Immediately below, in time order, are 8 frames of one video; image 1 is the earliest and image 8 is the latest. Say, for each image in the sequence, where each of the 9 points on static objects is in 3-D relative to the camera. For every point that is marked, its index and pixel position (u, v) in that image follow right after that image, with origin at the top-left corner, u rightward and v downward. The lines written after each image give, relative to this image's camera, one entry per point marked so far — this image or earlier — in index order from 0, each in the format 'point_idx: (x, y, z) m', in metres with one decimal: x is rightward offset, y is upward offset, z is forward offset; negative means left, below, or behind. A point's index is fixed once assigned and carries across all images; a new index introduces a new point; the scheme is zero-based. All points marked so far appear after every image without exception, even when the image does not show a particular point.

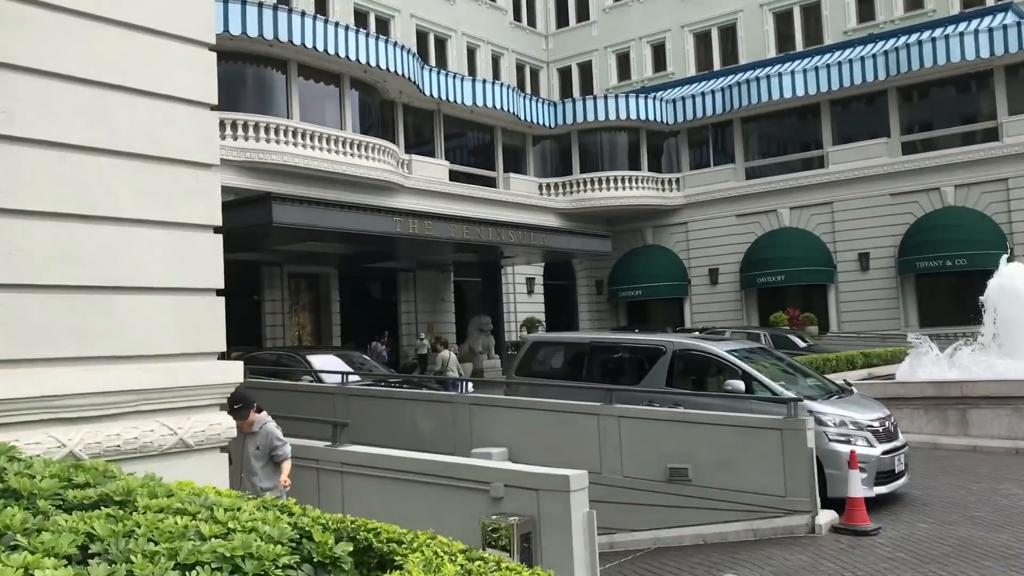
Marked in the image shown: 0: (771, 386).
0: (+2.1, -0.8, +8.2) m
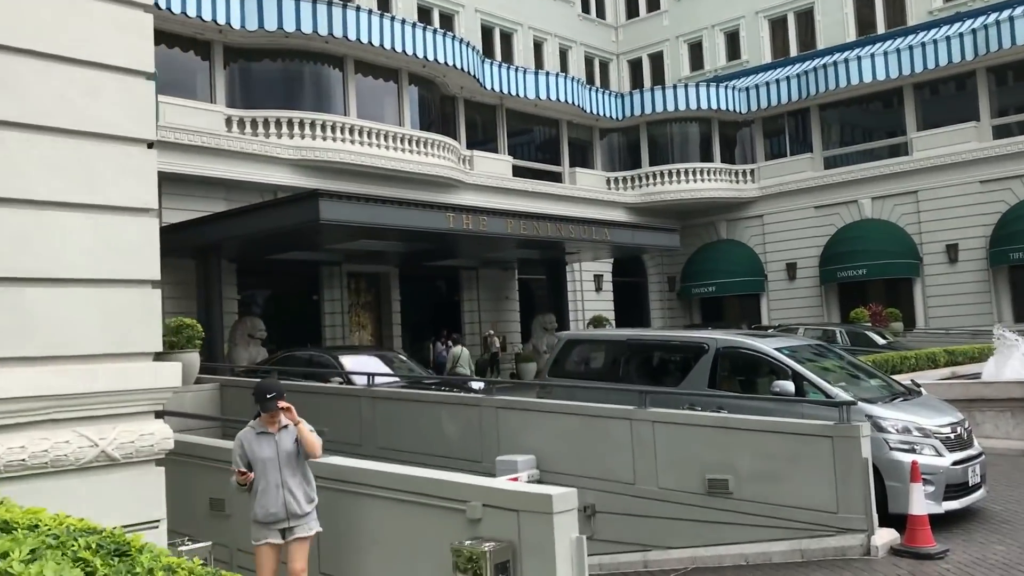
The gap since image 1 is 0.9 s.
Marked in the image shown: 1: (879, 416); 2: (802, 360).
0: (+2.3, -0.7, +7.3) m
1: (+2.6, -0.9, +6.9) m
2: (+2.4, -0.6, +7.9) m
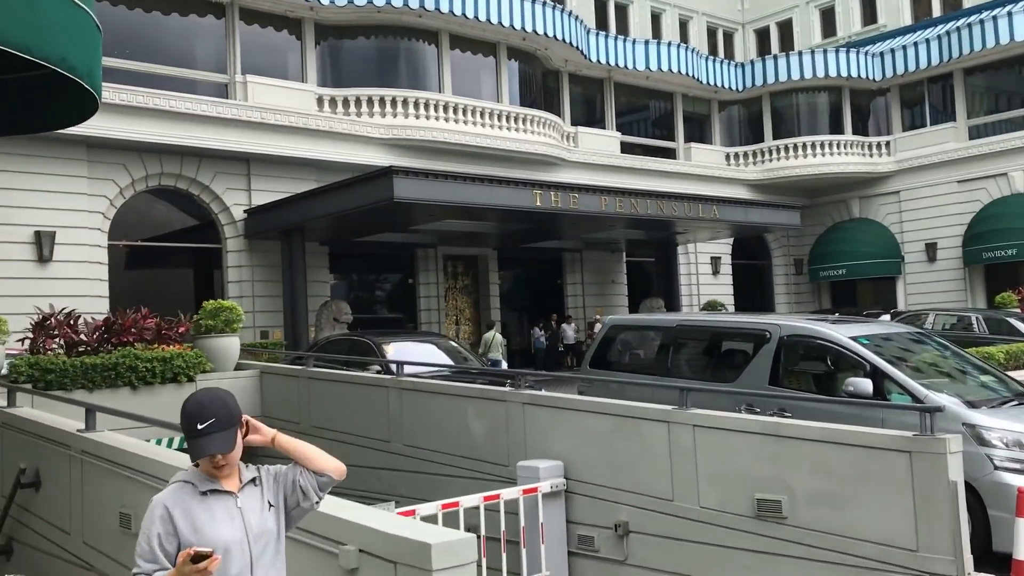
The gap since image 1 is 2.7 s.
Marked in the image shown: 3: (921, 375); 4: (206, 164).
0: (+2.4, -0.6, +5.8) m
1: (+2.6, -0.8, +5.4) m
2: (+2.5, -0.4, +6.3) m
3: (+2.6, -0.5, +6.1) m
4: (-5.6, +2.3, +18.3) m
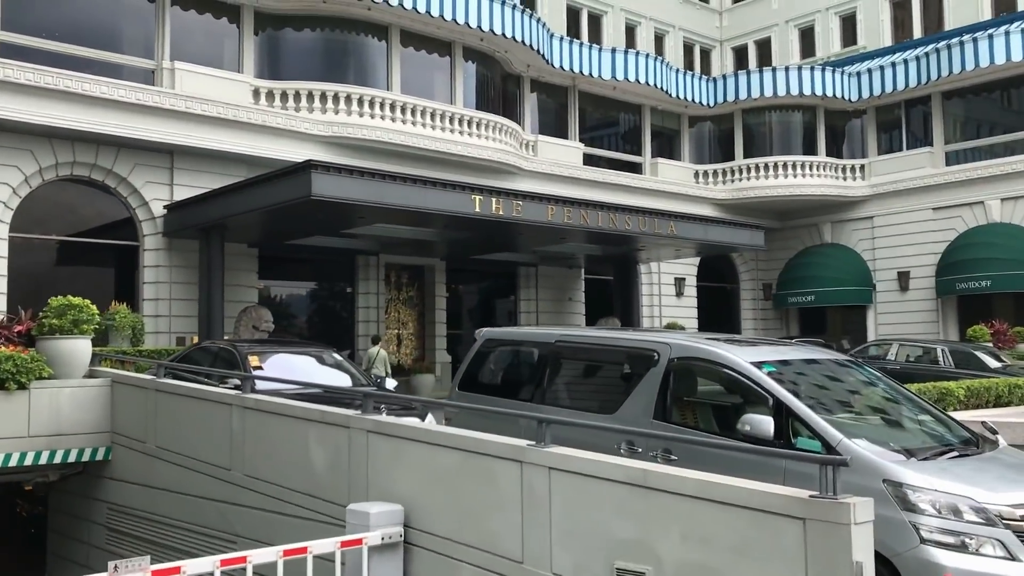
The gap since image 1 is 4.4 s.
0: (+1.4, -0.7, +4.5) m
1: (+1.7, -0.8, +4.1) m
2: (+1.6, -0.5, +5.1) m
3: (+1.6, -0.6, +4.9) m
4: (-6.6, +2.3, +16.9) m
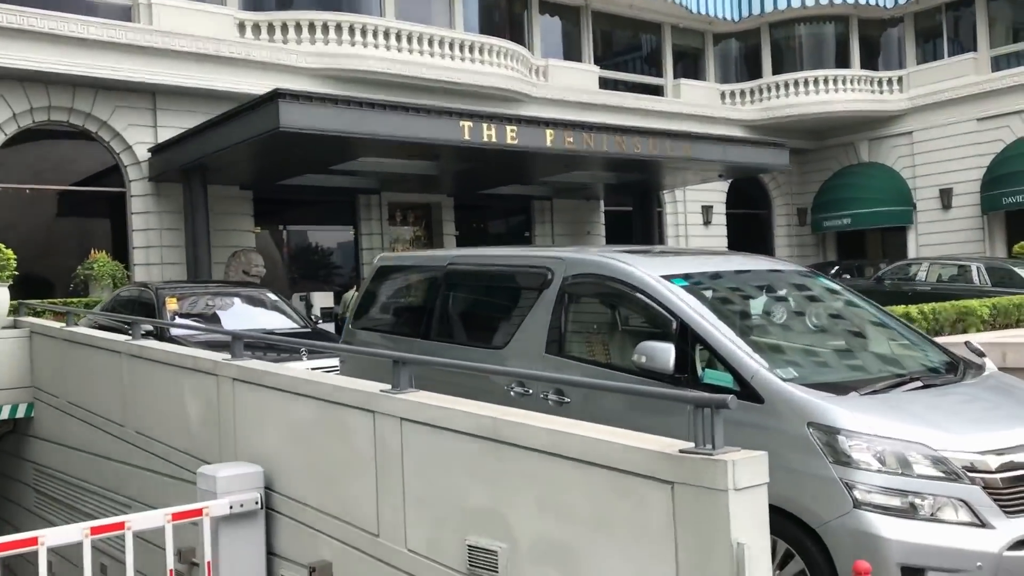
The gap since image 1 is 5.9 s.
0: (+0.8, -0.3, +3.5) m
1: (+1.1, -0.5, +3.1) m
2: (+1.0, -0.1, +4.0) m
3: (+1.0, -0.2, +3.8) m
4: (-6.7, +3.2, +16.1) m
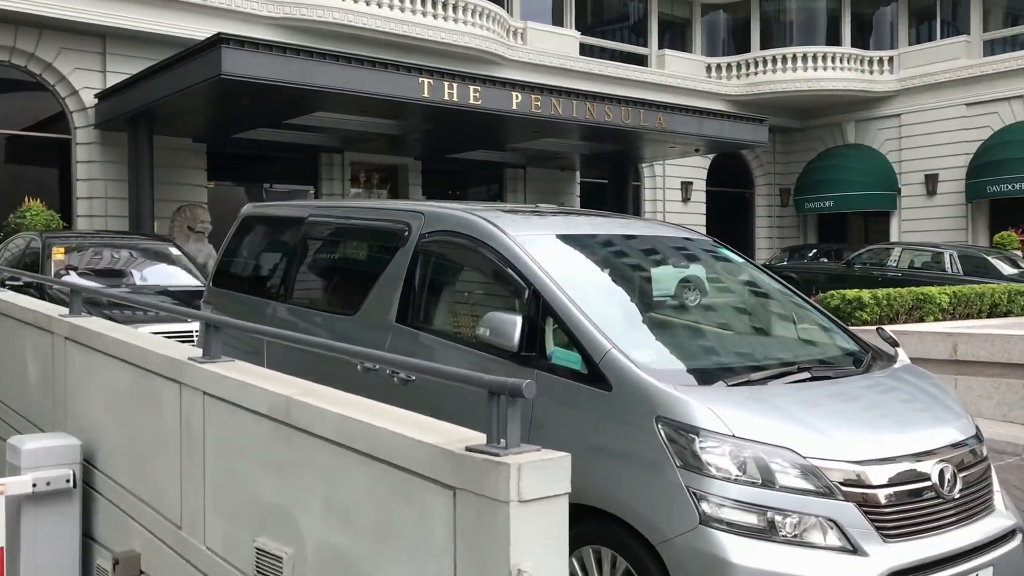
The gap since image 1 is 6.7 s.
0: (+0.2, -0.2, +2.9) m
1: (+0.5, -0.4, +2.5) m
2: (+0.4, +0.1, +3.4) m
3: (+0.5, -0.1, +3.2) m
4: (-7.3, +4.0, +15.3) m
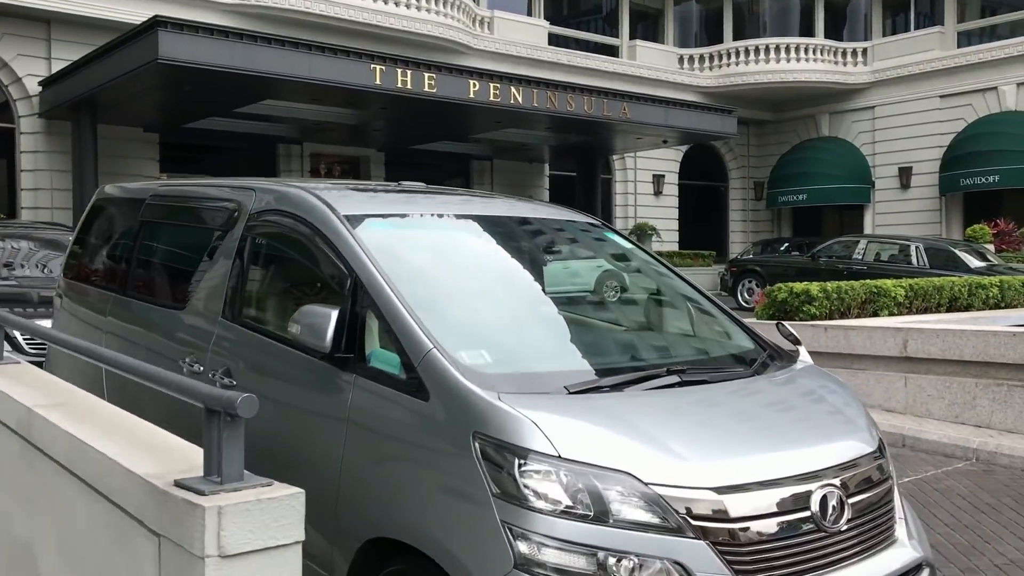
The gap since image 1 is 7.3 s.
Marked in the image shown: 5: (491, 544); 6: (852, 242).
0: (-0.2, -0.1, +2.4) m
1: (0.0, -0.3, +2.0) m
2: (-0.1, +0.1, +2.9) m
3: (0.0, -0.1, +2.7) m
4: (-7.9, +4.0, +14.7) m
5: (0.0, -0.5, +2.0) m
6: (+4.9, +0.7, +14.1) m
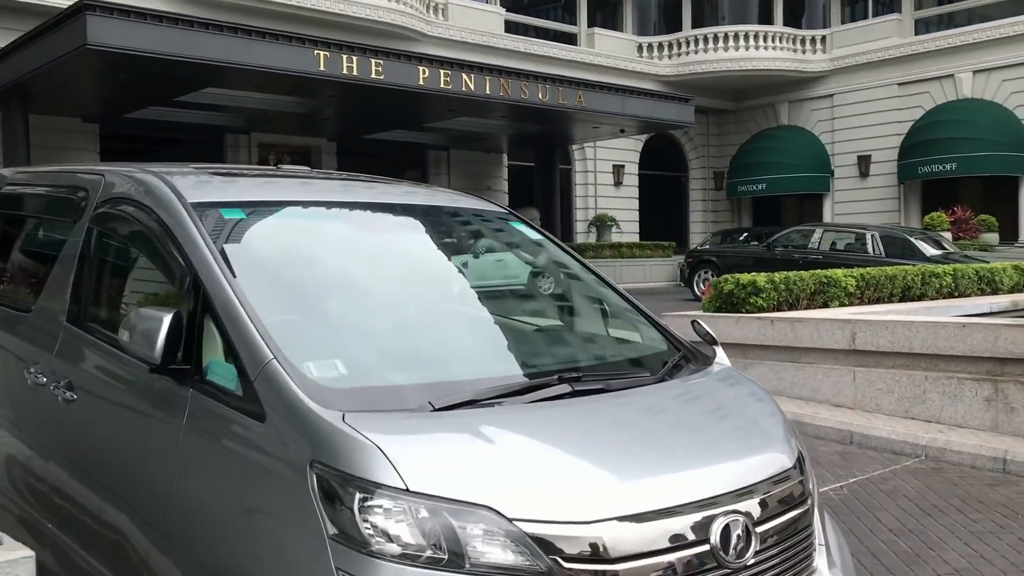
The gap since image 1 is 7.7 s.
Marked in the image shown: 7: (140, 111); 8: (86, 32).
0: (-0.5, -0.1, +2.1) m
1: (-0.2, -0.3, +1.7) m
2: (-0.4, +0.1, +2.6) m
3: (-0.3, -0.1, +2.4) m
4: (-8.6, +4.1, +14.1) m
5: (-0.3, -0.5, +1.7) m
6: (+4.2, +0.8, +13.9) m
7: (-6.1, +2.9, +16.0) m
8: (-4.8, +2.9, +11.0) m
